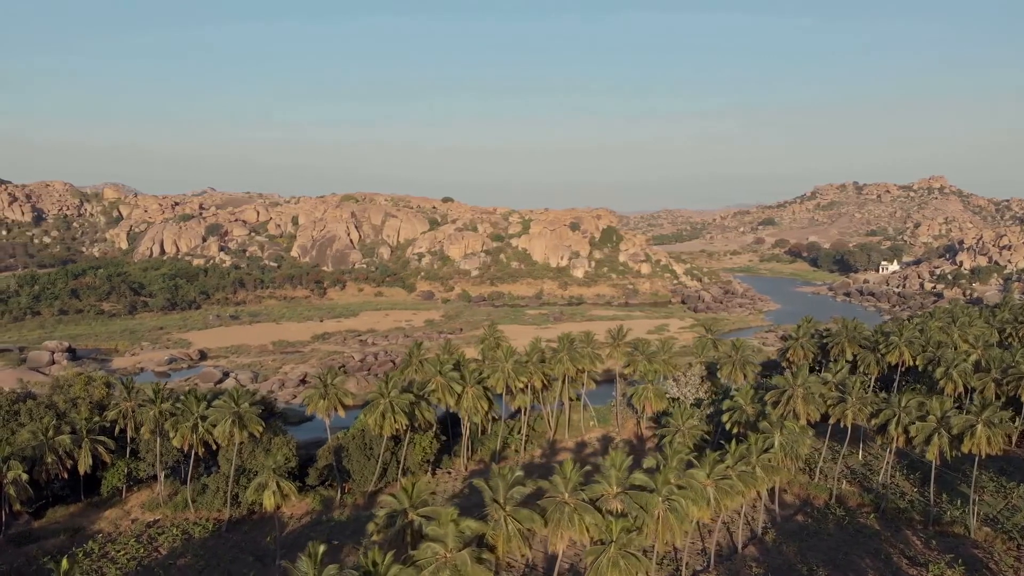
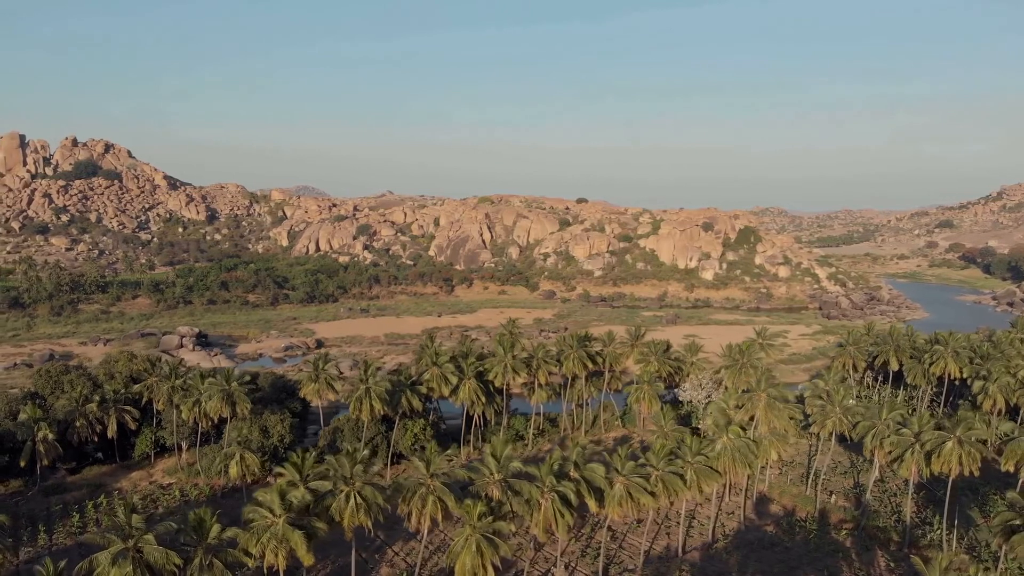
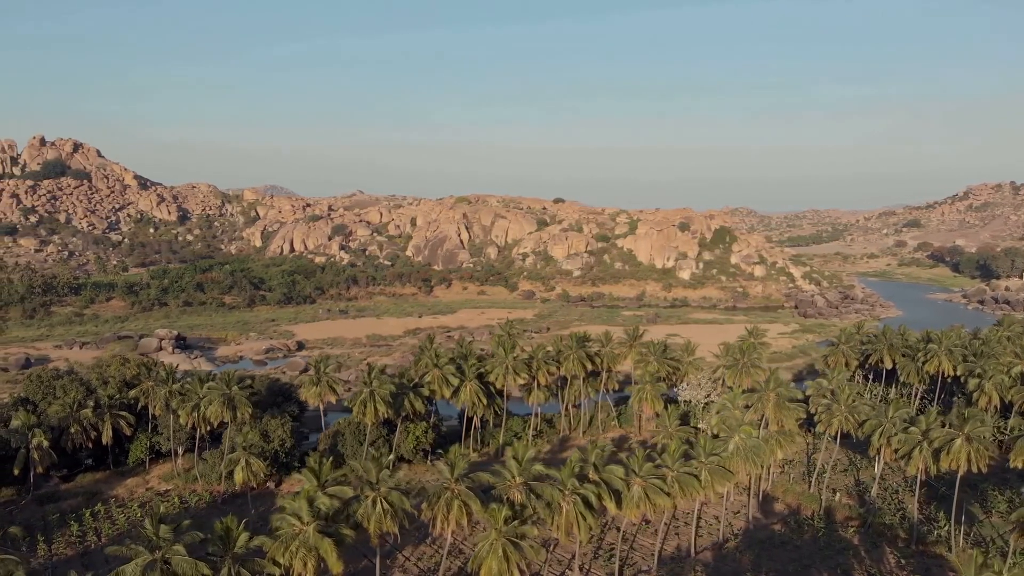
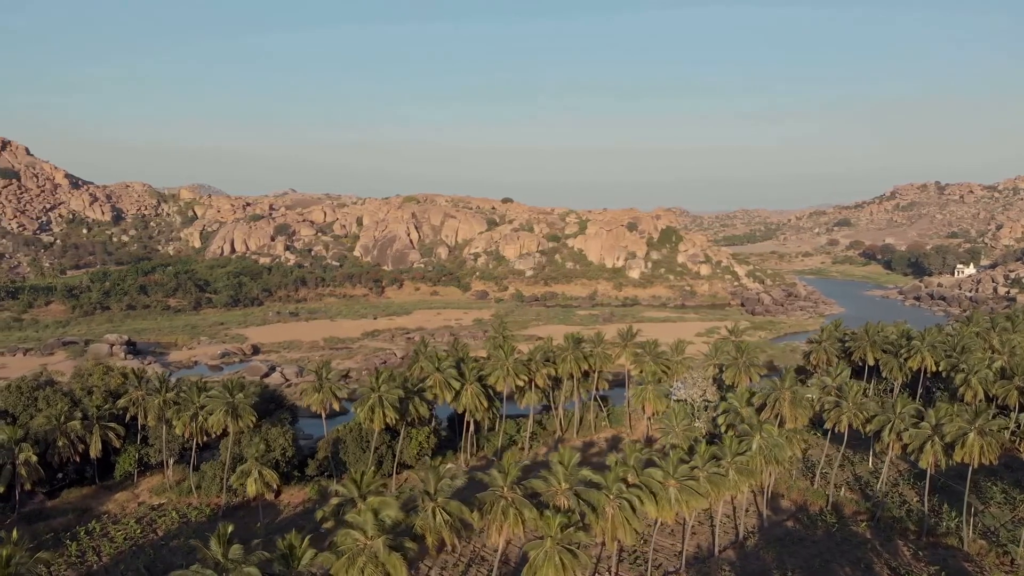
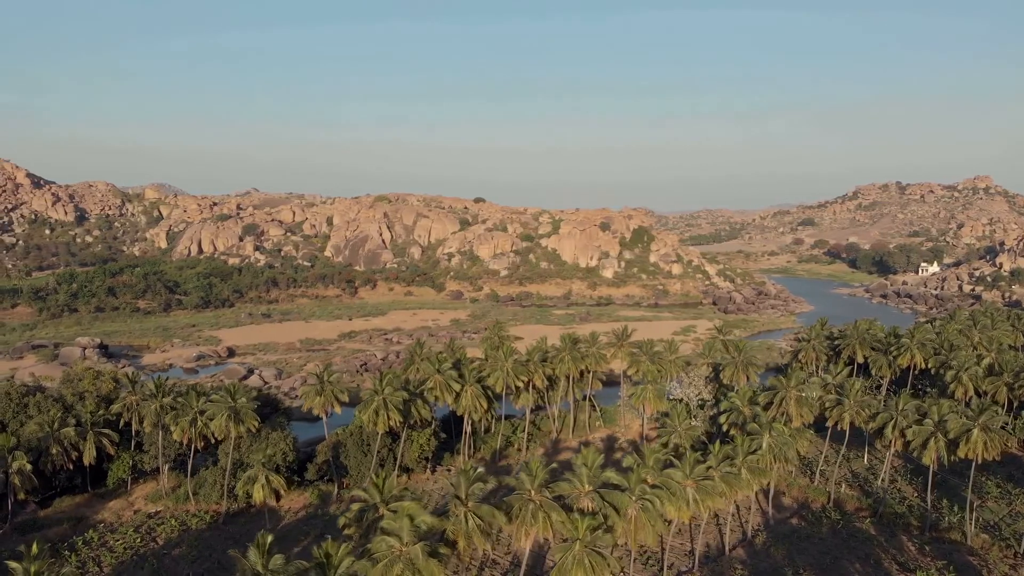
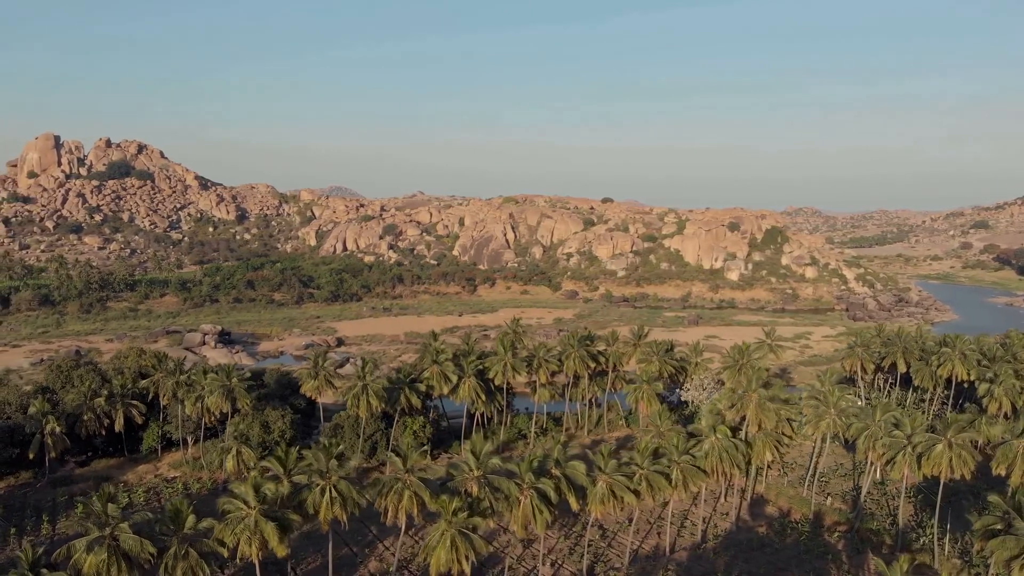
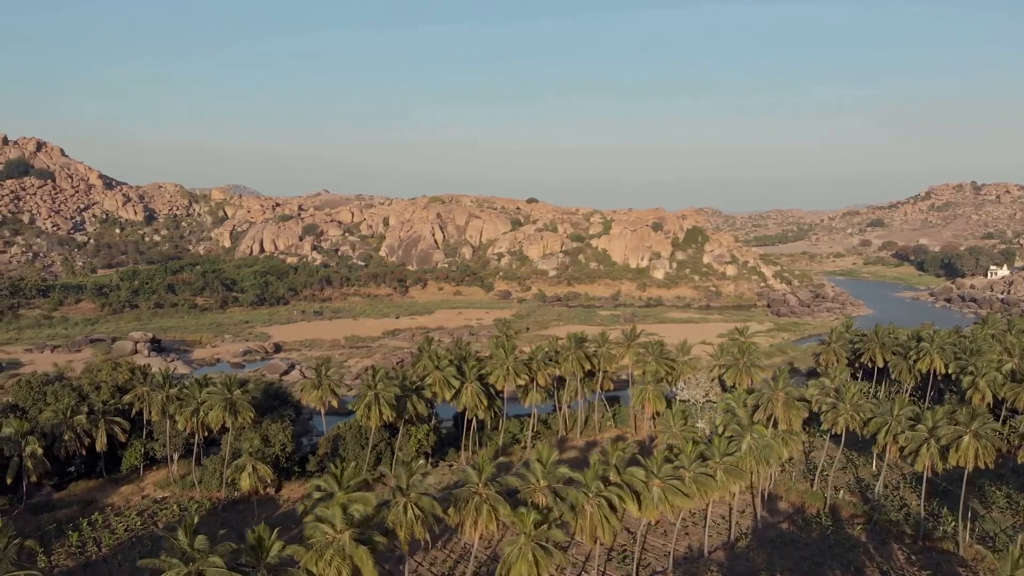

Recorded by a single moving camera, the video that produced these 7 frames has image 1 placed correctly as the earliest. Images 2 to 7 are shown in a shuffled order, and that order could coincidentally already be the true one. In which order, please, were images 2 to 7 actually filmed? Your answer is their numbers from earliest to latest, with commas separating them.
5, 4, 7, 3, 2, 6
